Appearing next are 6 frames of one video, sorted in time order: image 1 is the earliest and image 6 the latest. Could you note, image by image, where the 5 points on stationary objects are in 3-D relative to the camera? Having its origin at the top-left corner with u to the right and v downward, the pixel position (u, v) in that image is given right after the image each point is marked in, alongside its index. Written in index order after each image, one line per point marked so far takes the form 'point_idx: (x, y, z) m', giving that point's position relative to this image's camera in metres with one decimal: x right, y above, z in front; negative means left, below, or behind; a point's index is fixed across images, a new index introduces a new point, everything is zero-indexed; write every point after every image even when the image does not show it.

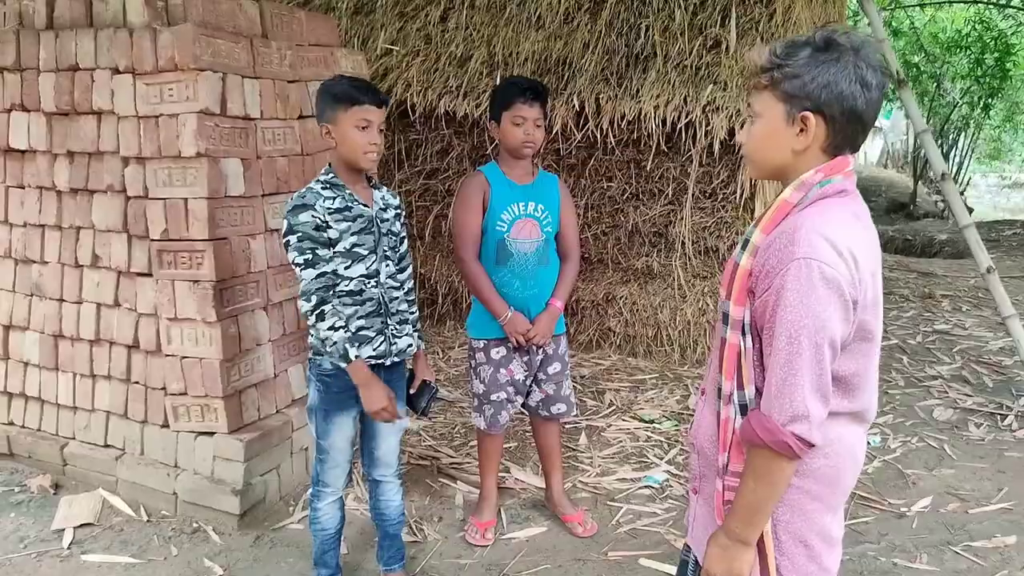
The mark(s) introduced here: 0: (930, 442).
0: (+1.8, -0.7, +3.2) m
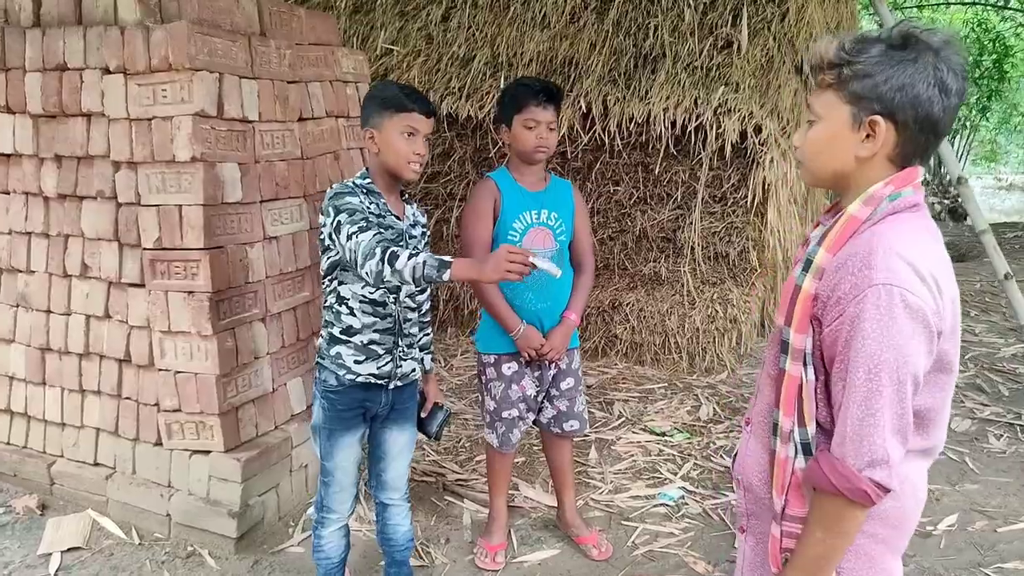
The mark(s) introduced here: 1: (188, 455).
0: (+1.9, -0.7, +3.1) m
1: (-1.1, -0.5, +2.4) m
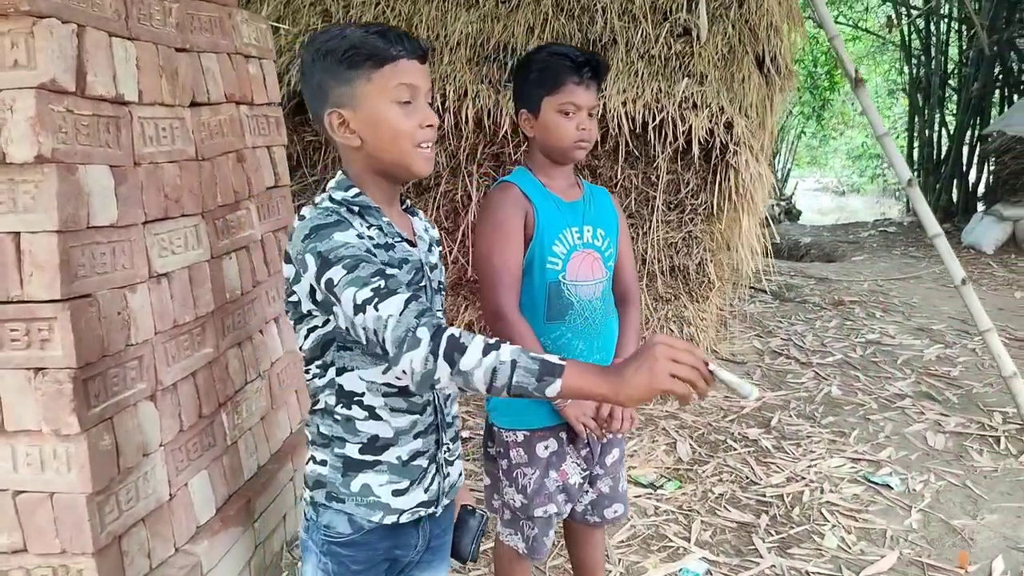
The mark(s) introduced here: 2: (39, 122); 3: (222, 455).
0: (+1.7, -0.8, +2.9) m
1: (-1.0, -0.7, +1.5) m
2: (-0.9, +0.3, +1.3) m
3: (-0.8, -0.5, +1.9) m
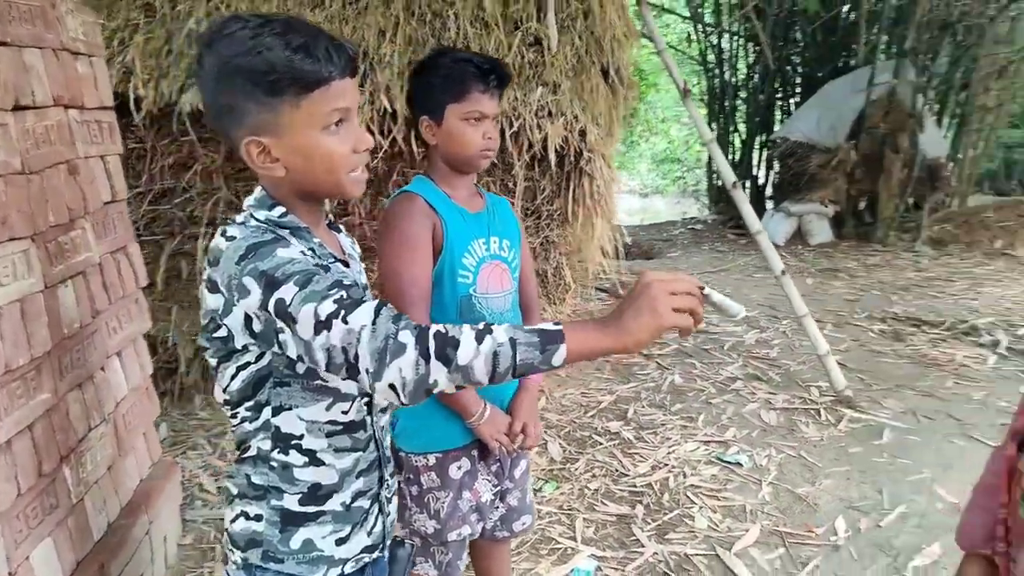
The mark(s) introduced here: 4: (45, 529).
0: (+1.2, -0.7, +3.2) m
1: (-1.1, -0.8, +1.2) m
2: (-1.0, +0.2, +1.1) m
3: (-1.0, -0.5, +1.7) m
4: (-1.0, -0.5, +1.6) m
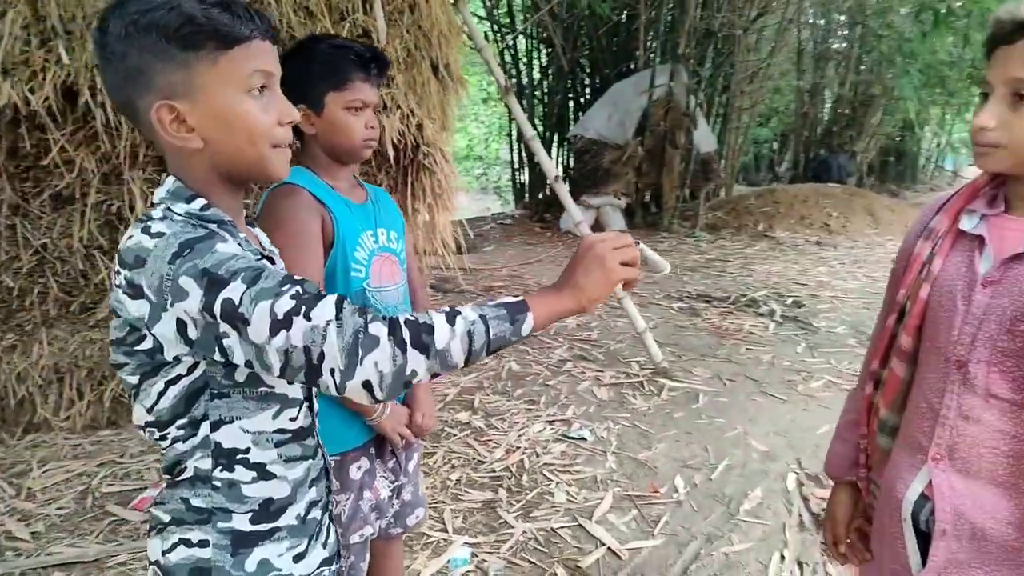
0: (+0.5, -0.6, +3.4) m
1: (-1.2, -0.8, +0.9) m
2: (-1.1, +0.2, +0.8) m
3: (-1.2, -0.6, +1.4) m
4: (-1.2, -0.6, +1.3) m
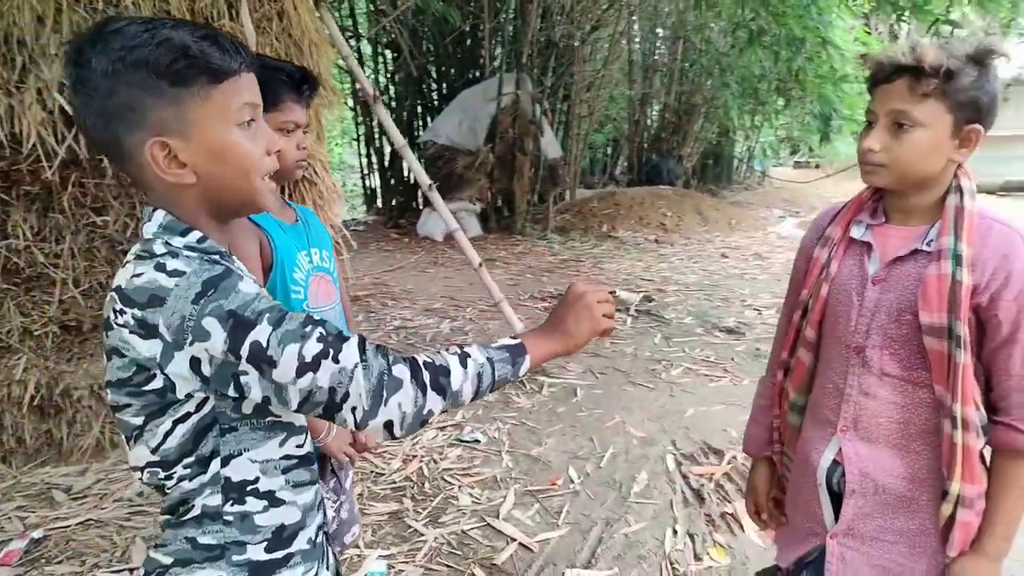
0: (0.0, -0.7, +3.5) m
1: (-1.1, -0.9, +0.7) m
2: (-1.1, +0.1, +0.6) m
3: (-1.3, -0.7, +1.2) m
4: (-1.2, -0.6, +1.1) m
